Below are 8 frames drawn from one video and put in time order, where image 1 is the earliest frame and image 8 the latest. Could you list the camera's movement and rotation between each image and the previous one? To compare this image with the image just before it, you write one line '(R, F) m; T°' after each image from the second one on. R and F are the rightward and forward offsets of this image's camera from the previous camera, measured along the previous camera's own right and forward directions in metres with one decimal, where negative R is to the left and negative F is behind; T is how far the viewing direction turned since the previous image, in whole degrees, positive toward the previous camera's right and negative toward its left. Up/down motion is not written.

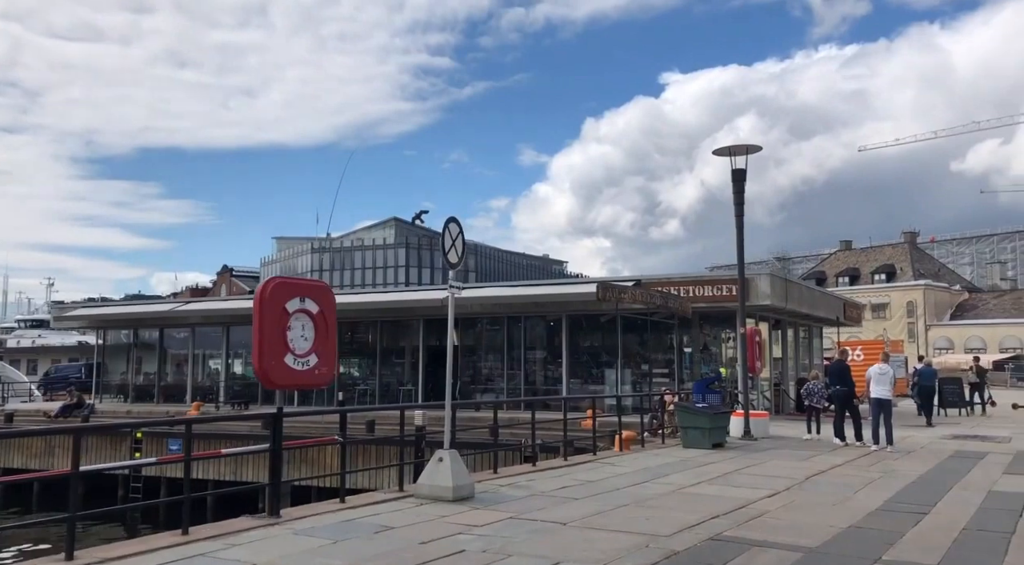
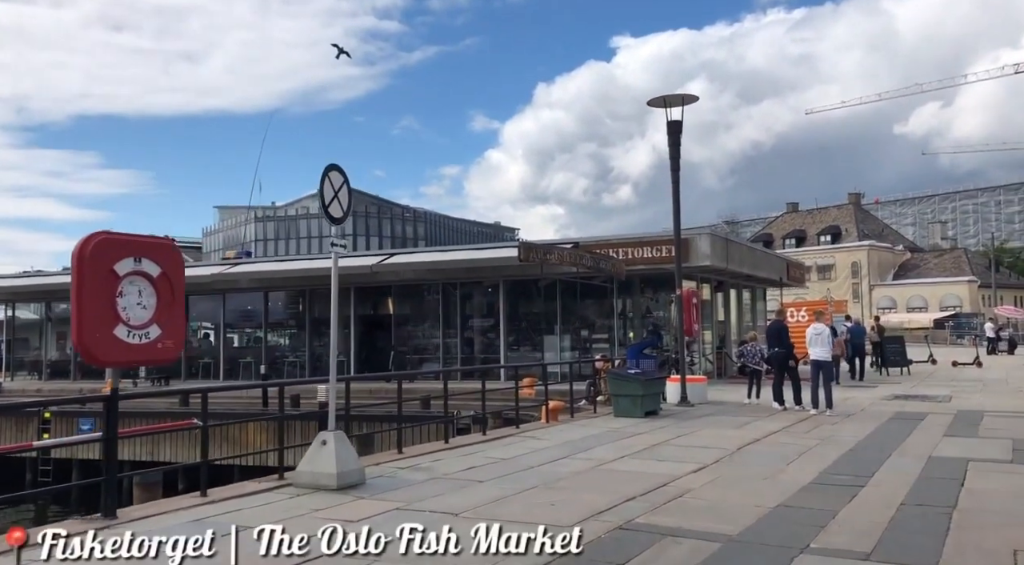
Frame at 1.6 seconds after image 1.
(+0.5, +1.0) m; +3°
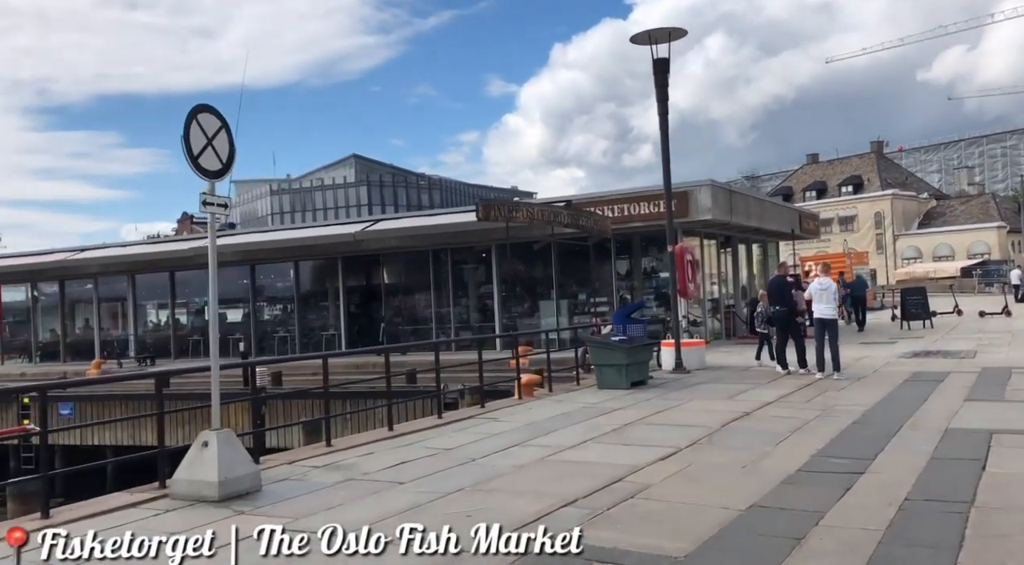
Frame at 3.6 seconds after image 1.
(+0.8, +1.4) m; -1°
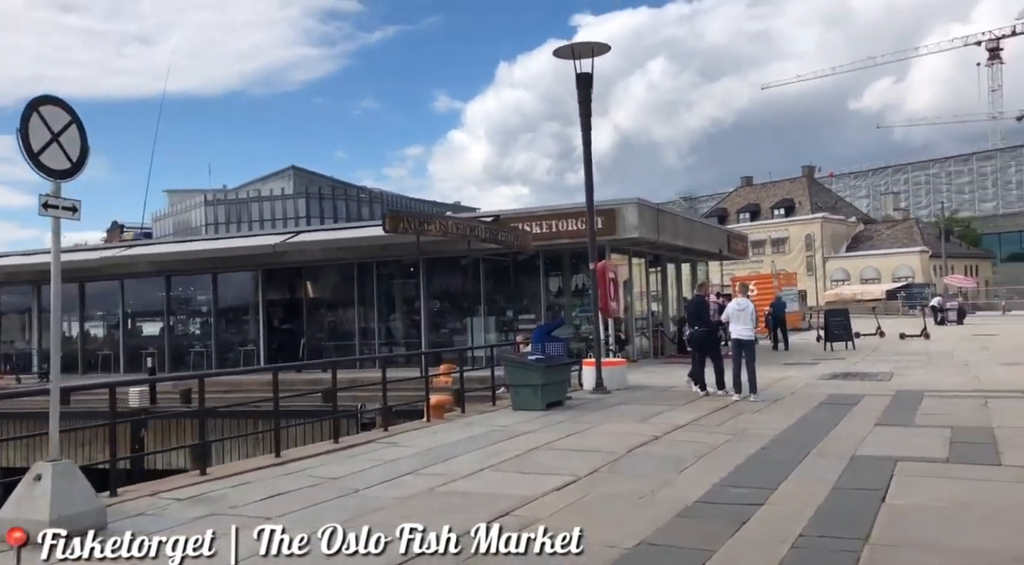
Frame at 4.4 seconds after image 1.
(+0.4, +0.4) m; +4°
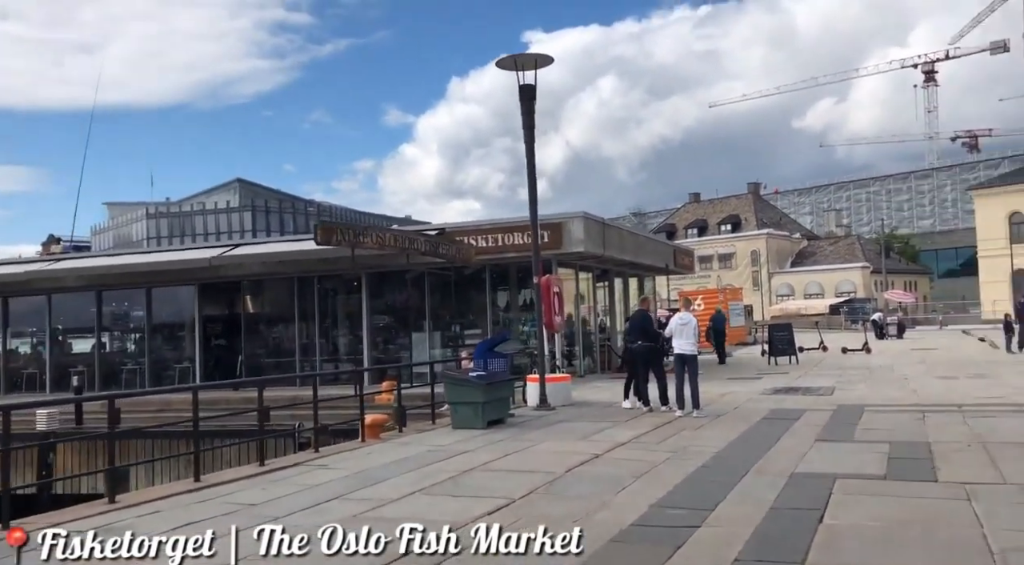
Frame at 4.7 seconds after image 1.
(+0.1, +0.2) m; +3°
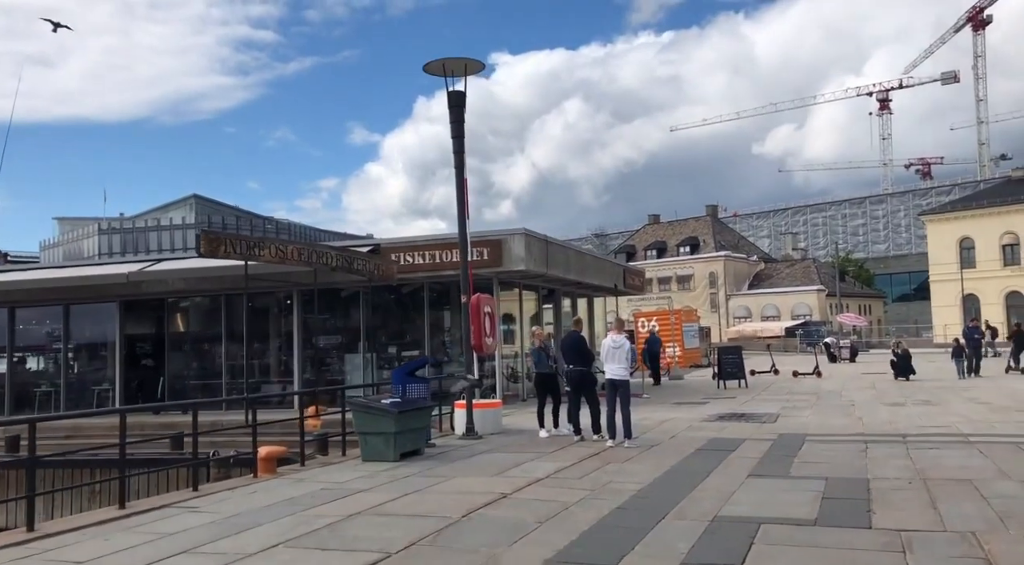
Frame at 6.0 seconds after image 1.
(+0.6, +0.9) m; +2°
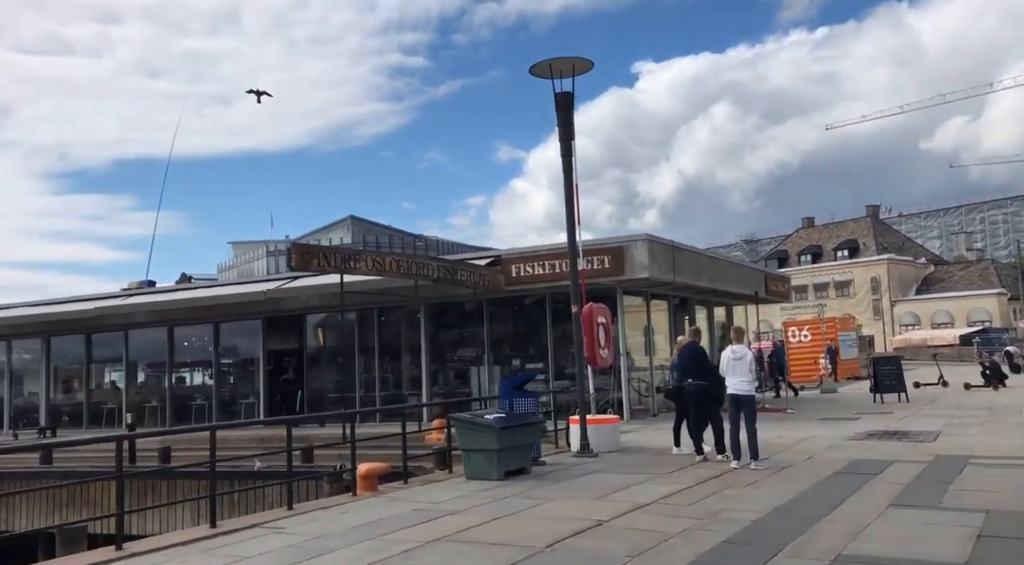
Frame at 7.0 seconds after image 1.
(+0.5, +0.8) m; -9°
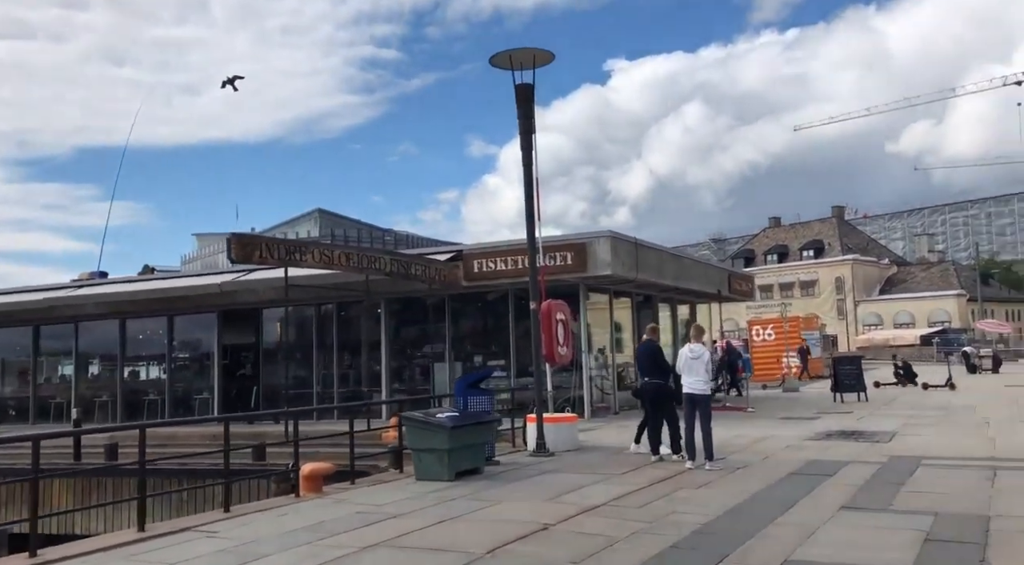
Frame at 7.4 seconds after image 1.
(+0.2, +0.2) m; +2°
